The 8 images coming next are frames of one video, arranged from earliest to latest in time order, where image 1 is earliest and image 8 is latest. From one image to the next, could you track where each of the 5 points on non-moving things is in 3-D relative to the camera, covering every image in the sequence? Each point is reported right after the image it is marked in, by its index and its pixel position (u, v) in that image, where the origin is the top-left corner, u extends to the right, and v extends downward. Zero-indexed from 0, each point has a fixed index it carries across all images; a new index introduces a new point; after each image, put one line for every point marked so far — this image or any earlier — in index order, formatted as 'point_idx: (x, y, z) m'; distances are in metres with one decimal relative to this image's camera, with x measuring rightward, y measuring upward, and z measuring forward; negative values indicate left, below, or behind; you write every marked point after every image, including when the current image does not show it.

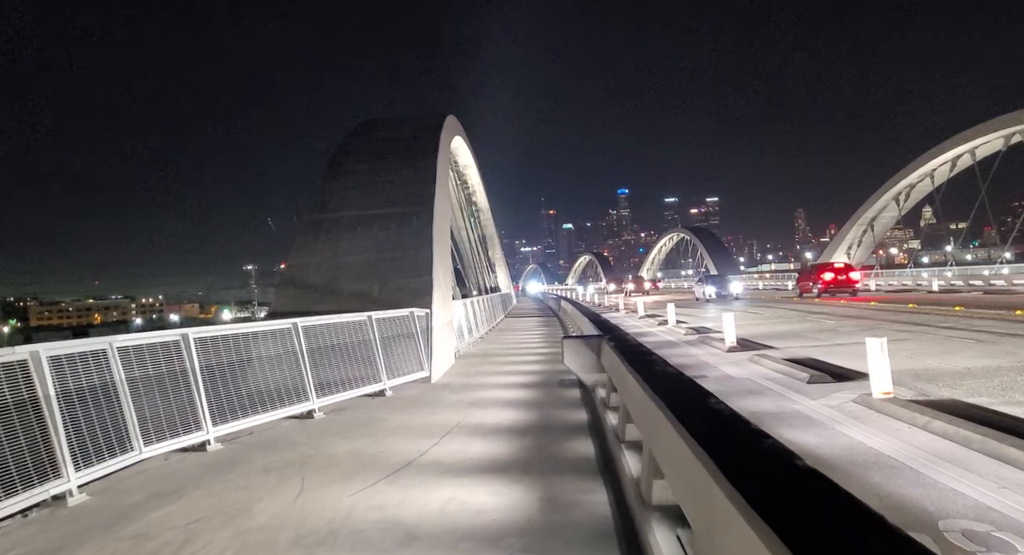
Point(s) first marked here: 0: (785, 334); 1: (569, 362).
0: (+8.2, -1.7, +16.3) m
1: (+1.0, -1.5, +9.3) m
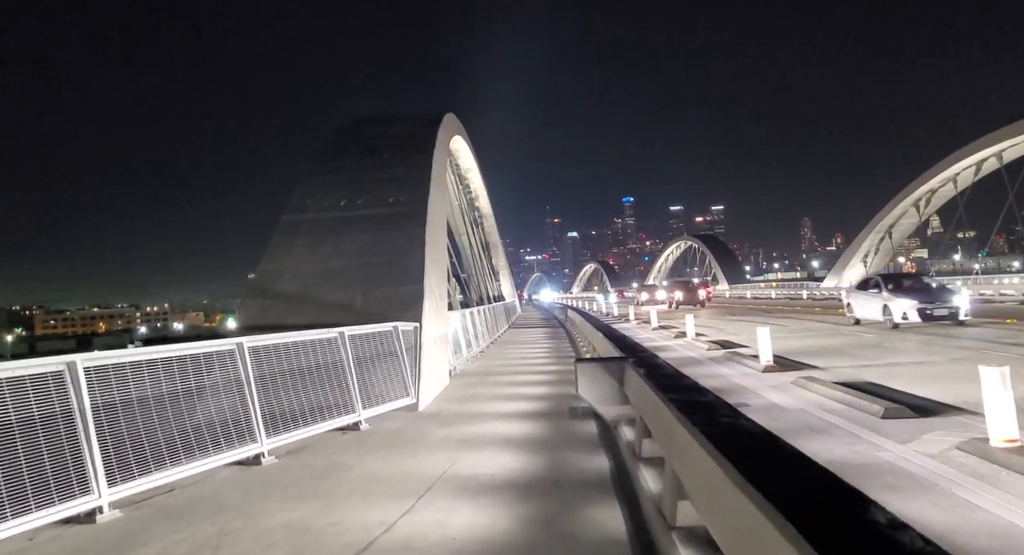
0: (+8.3, -2.0, +14.4) m
1: (+1.0, -1.6, +7.5) m
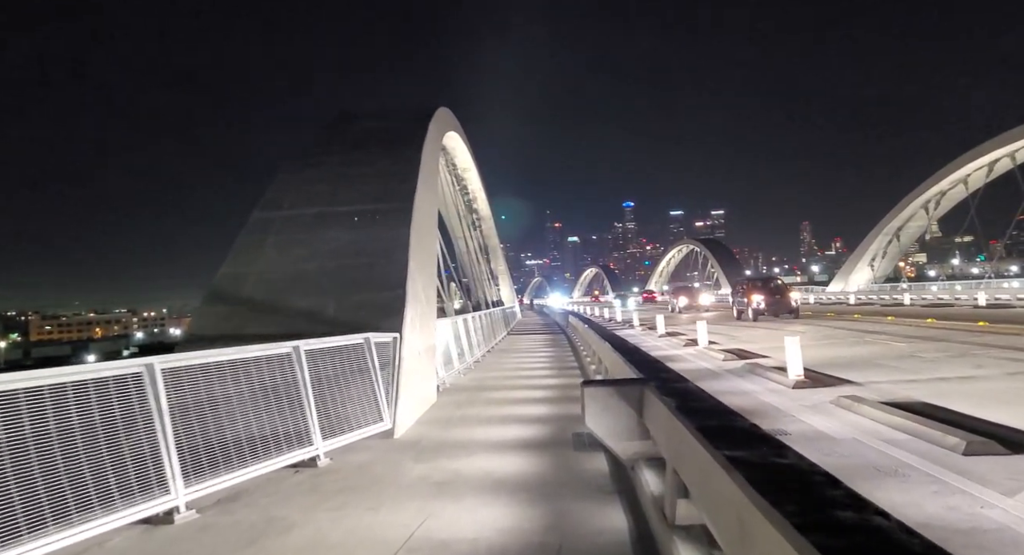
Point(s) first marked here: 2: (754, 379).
0: (+8.2, -2.0, +12.9) m
1: (+0.9, -1.6, +6.0) m
2: (+5.3, -2.2, +11.8) m
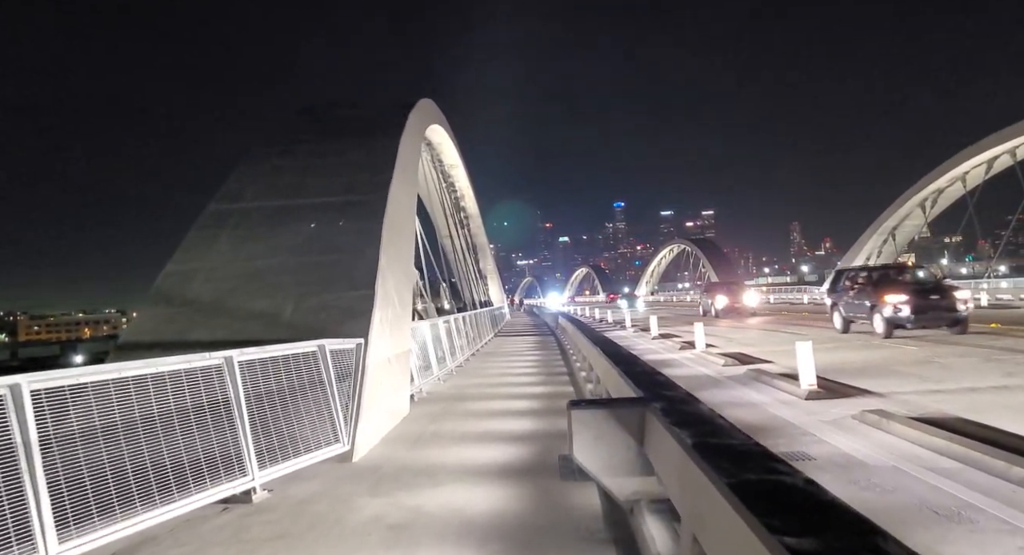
0: (+7.8, -2.0, +11.8) m
1: (+0.6, -1.6, +4.8) m
2: (+4.9, -2.2, +10.7) m
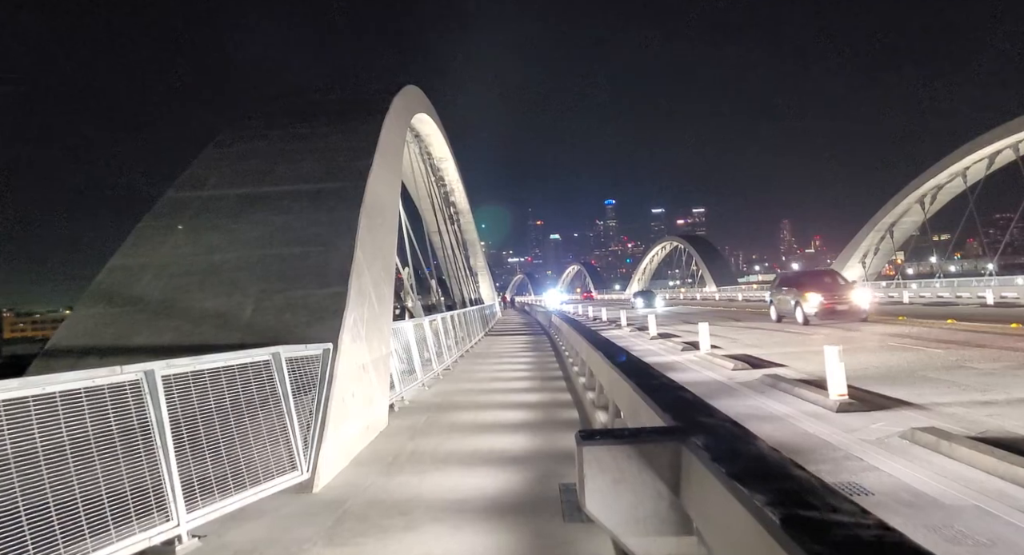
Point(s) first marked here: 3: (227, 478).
0: (+7.6, -1.9, +10.7) m
1: (+0.6, -1.5, +3.6) m
2: (+4.8, -2.1, +9.6) m
3: (-2.9, -2.0, +5.6) m
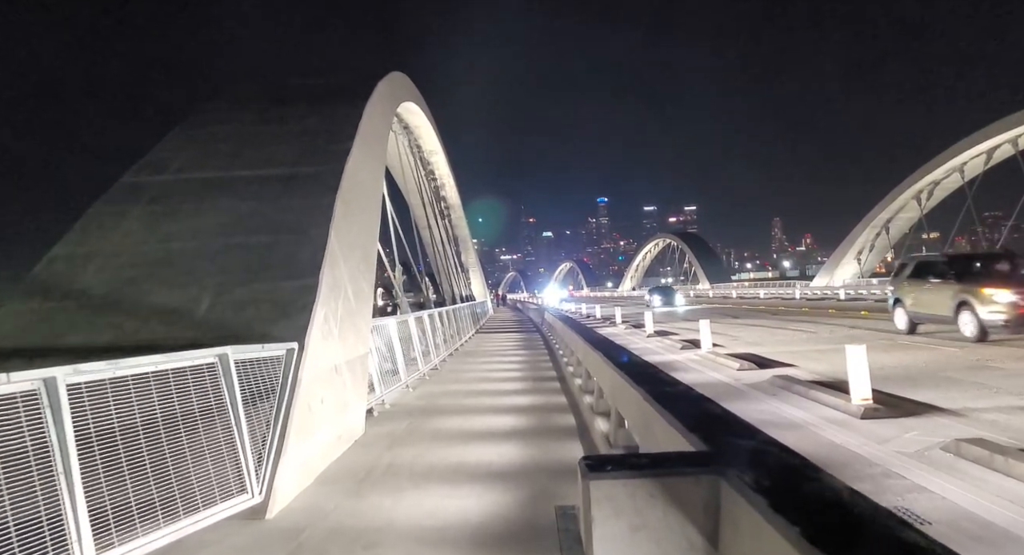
0: (+7.4, -1.8, +10.0) m
1: (+0.5, -1.4, +2.7) m
2: (+4.6, -2.0, +8.8) m
3: (-3.0, -1.9, +4.7) m
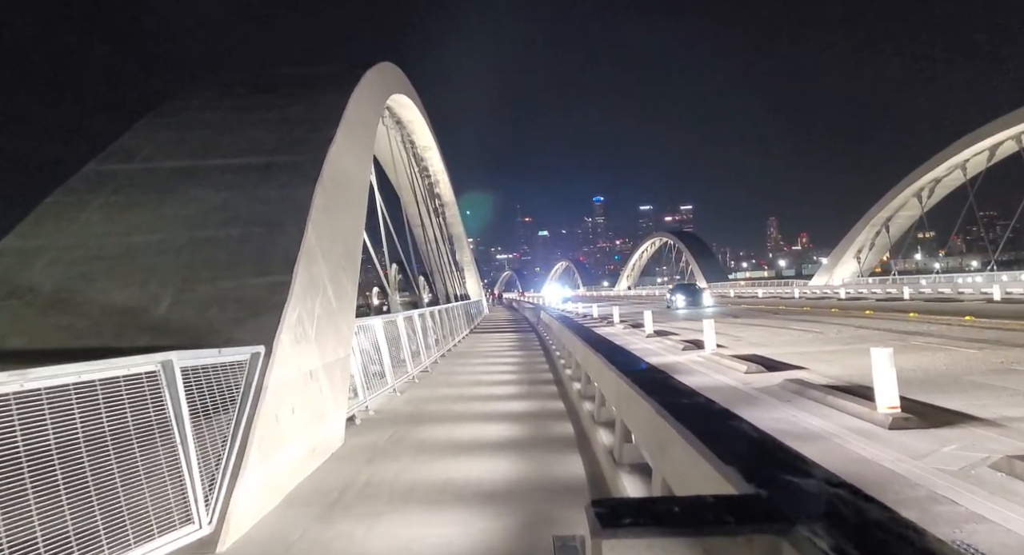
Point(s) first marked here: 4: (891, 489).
0: (+7.3, -1.8, +9.3) m
1: (+0.5, -1.4, +2.0) m
2: (+4.5, -2.0, +8.1) m
3: (-3.1, -1.9, +3.9) m
4: (+3.5, -2.0, +5.0) m
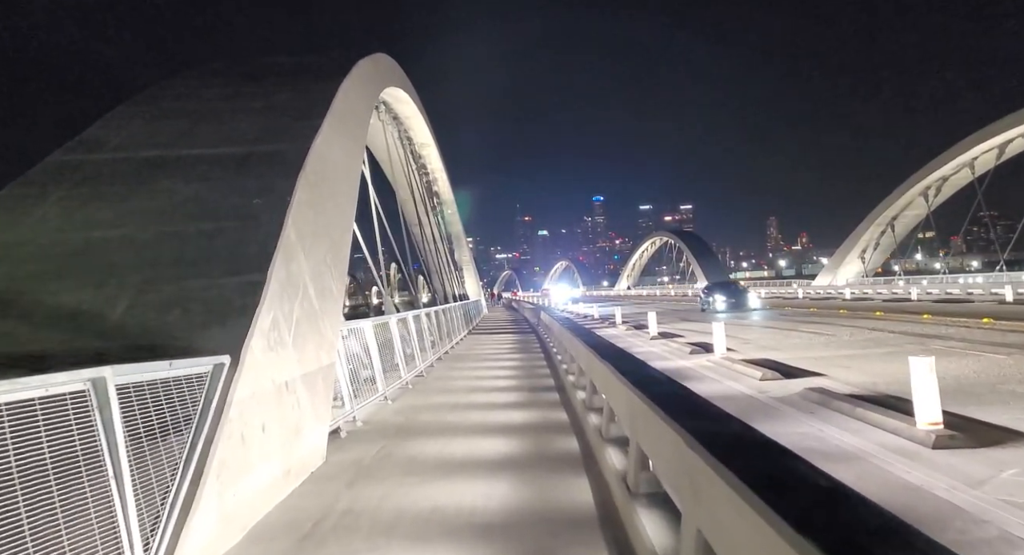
0: (+7.3, -1.8, +8.6) m
1: (+0.4, -1.4, +1.3) m
2: (+4.5, -2.0, +7.4) m
3: (-3.1, -1.9, +3.2) m
4: (+3.5, -2.0, +4.3) m
